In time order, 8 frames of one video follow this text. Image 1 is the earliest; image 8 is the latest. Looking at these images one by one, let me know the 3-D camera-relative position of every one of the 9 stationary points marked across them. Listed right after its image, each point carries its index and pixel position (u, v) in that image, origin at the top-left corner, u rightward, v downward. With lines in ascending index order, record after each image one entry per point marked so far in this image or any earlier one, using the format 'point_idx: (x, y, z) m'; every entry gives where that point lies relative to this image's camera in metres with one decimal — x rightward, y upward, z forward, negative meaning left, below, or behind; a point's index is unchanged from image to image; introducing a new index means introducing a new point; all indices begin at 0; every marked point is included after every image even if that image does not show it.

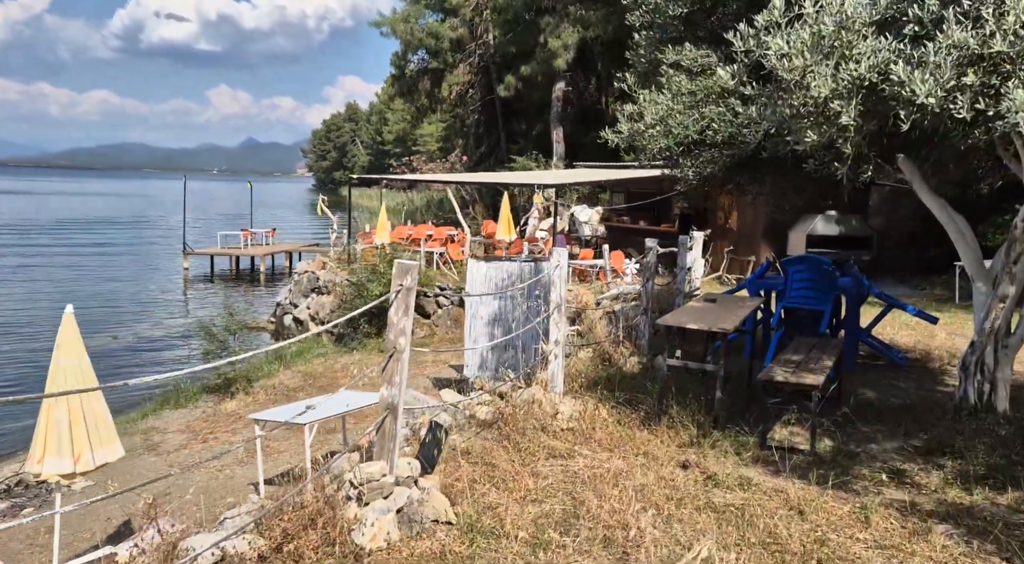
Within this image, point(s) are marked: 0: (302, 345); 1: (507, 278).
0: (-4.0, -1.2, +15.5) m
1: (-0.1, 0.0, +9.1) m
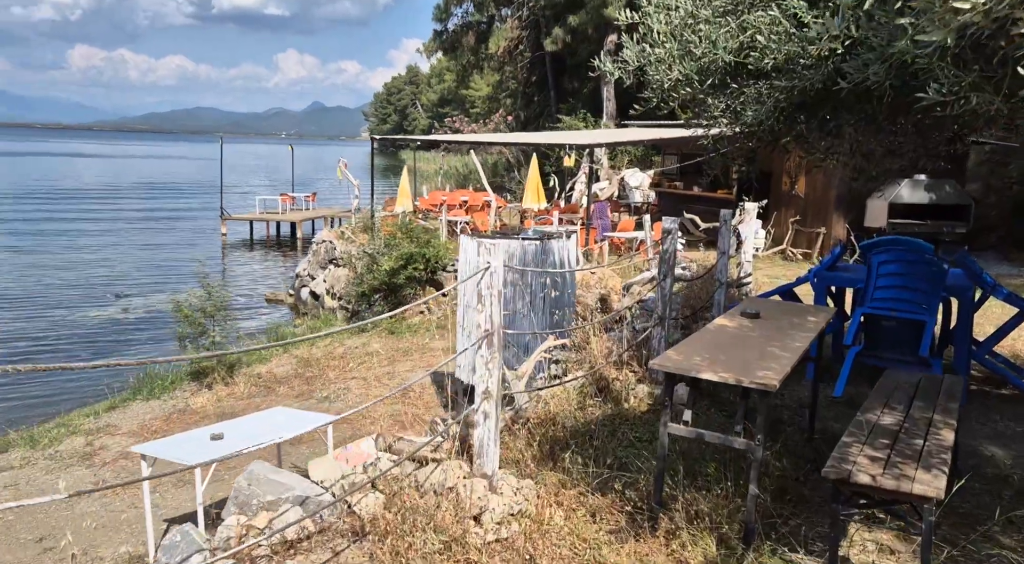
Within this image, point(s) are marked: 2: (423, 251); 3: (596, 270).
0: (-3.4, -0.7, +14.1) m
1: (0.0, +0.2, +7.4) m
2: (-1.5, +0.5, +13.5) m
3: (+1.0, +0.1, +9.5) m
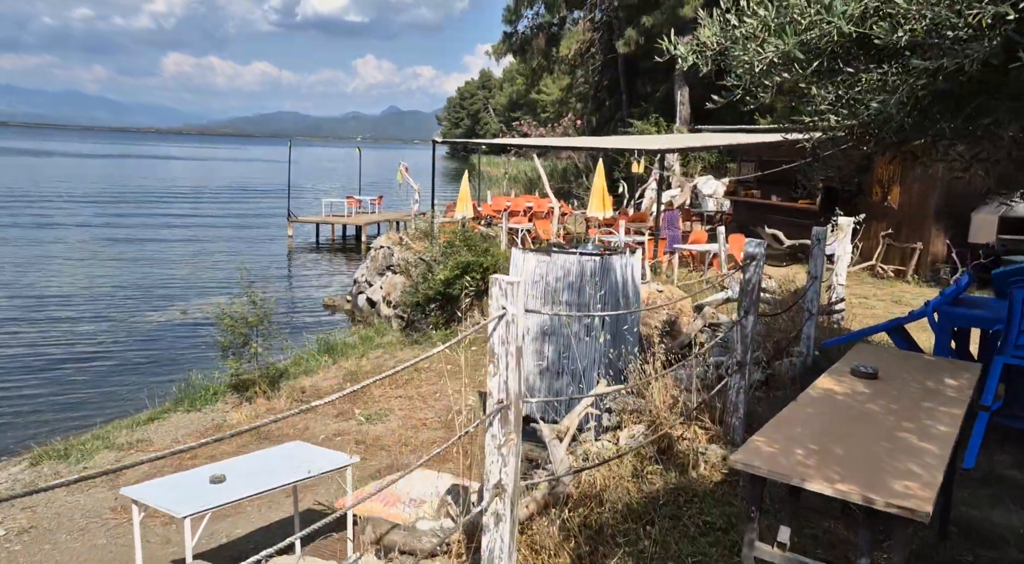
0: (-2.4, -0.9, +13.6) m
1: (+0.4, 0.0, +6.6) m
2: (-0.5, +0.4, +12.8) m
3: (+1.6, -0.1, +8.6) m
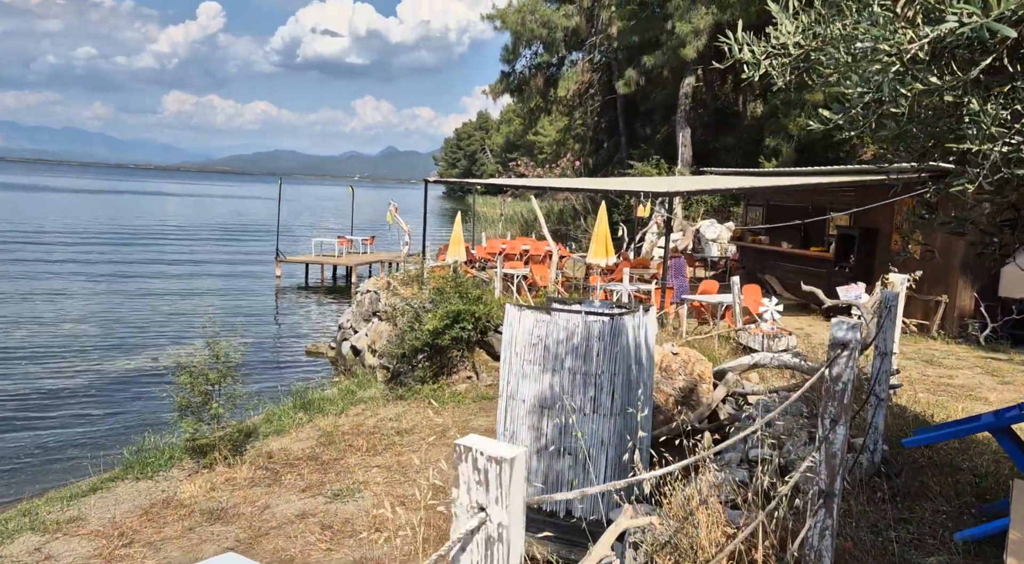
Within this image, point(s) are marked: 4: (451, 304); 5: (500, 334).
0: (-2.5, -1.6, +12.5) m
1: (+0.4, -0.4, +5.6) m
2: (-0.6, -0.4, +11.8) m
3: (+1.5, -0.6, +7.6) m
4: (-0.9, -0.3, +11.9) m
5: (-0.2, -0.7, +11.9) m
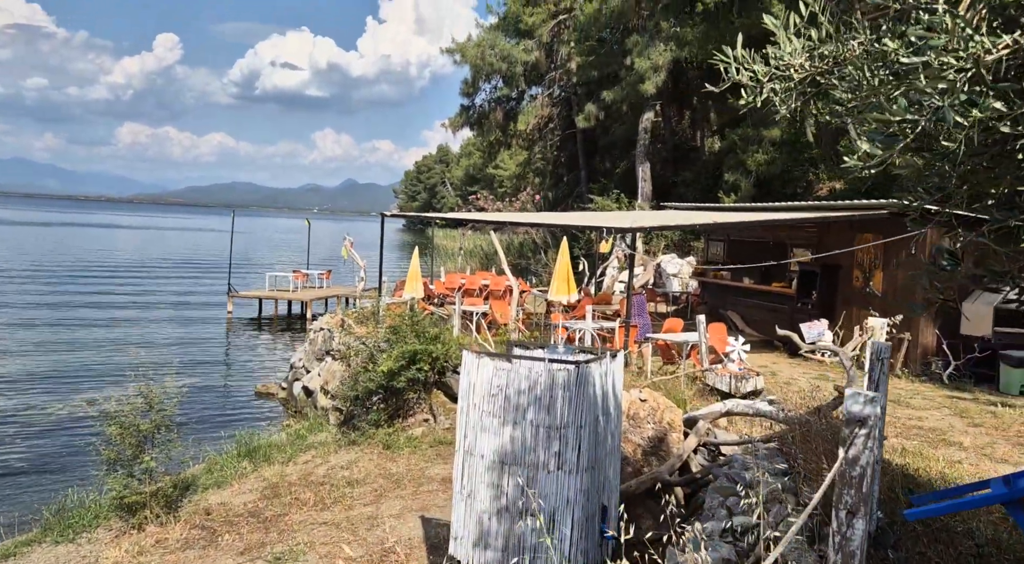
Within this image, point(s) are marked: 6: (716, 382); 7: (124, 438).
0: (-3.1, -2.2, +11.9) m
1: (+0.1, -0.7, +5.2) m
2: (-1.2, -0.9, +11.3) m
3: (+1.2, -1.0, +7.3) m
4: (-1.5, -0.9, +11.4) m
5: (-0.8, -1.3, +11.4) m
6: (+2.2, -1.1, +8.9) m
7: (-3.8, -1.5, +8.0) m
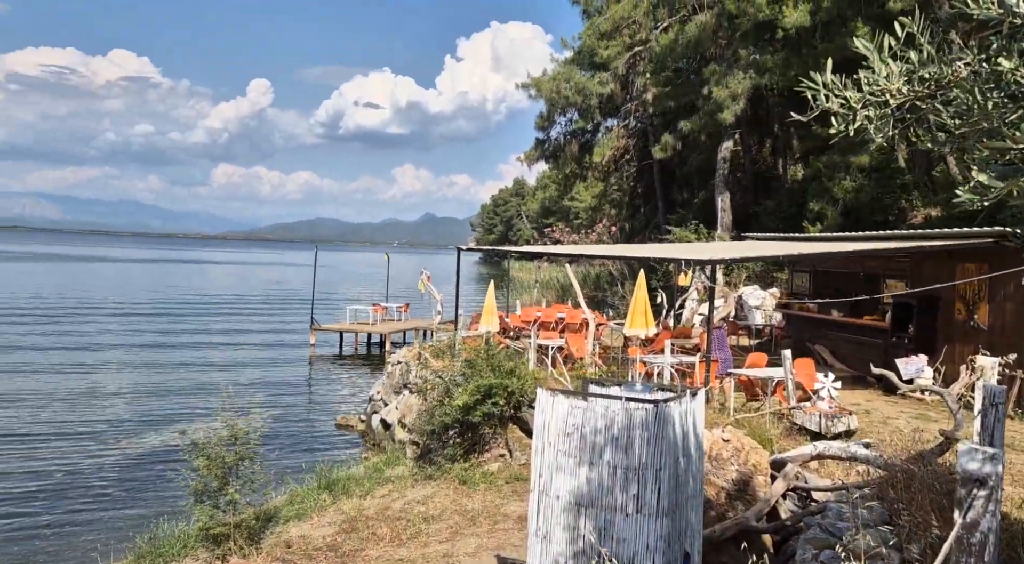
0: (-2.0, -2.7, +11.9) m
1: (+0.6, -0.9, +5.0) m
2: (-0.1, -1.4, +11.2) m
3: (+1.8, -1.3, +7.0) m
4: (-0.4, -1.3, +11.3) m
5: (+0.3, -1.7, +11.2) m
6: (+3.1, -1.4, +8.5) m
7: (-3.0, -1.8, +8.1) m
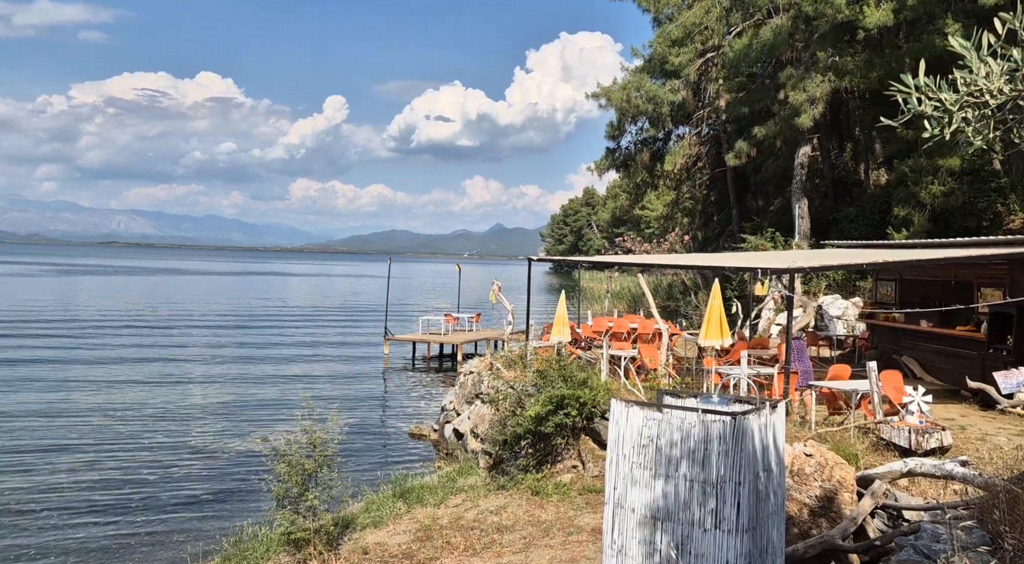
0: (-1.0, -2.8, +12.0) m
1: (+1.0, -1.0, +4.9) m
2: (+0.9, -1.5, +11.1) m
3: (+2.5, -1.4, +6.7) m
4: (+0.6, -1.5, +11.3) m
5: (+1.3, -1.9, +11.1) m
6: (+3.8, -1.5, +8.2) m
7: (-2.3, -2.0, +8.3) m
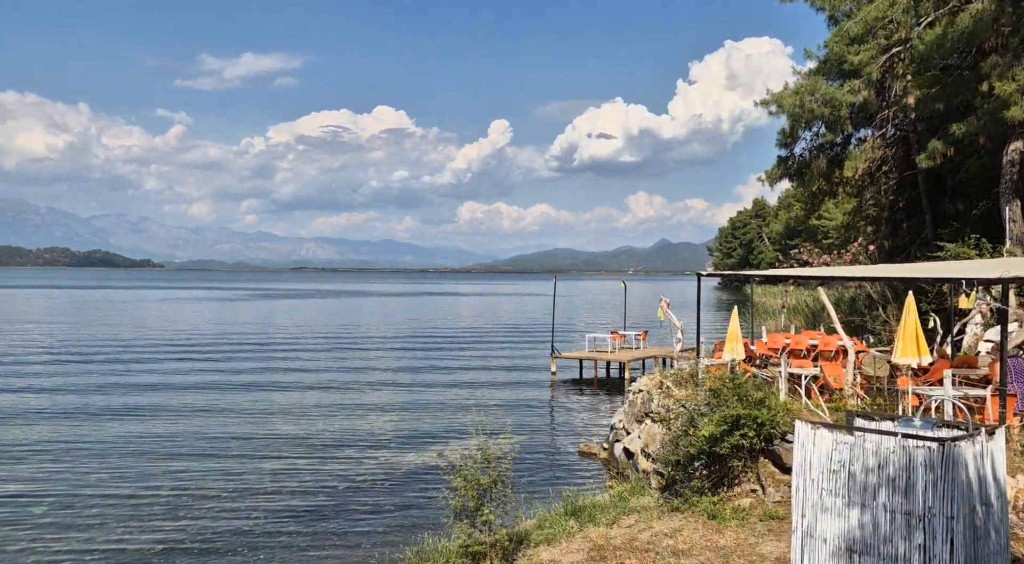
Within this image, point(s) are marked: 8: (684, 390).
0: (+1.5, -3.1, +11.7) m
1: (+2.0, -1.0, +4.4) m
2: (+3.2, -1.7, +10.5) m
3: (+3.8, -1.4, +5.9) m
4: (+2.9, -1.7, +10.7) m
5: (+3.6, -2.1, +10.4) m
6: (+5.4, -1.6, +7.0) m
7: (-0.5, -2.1, +8.3) m
8: (+2.7, -1.7, +12.9) m
